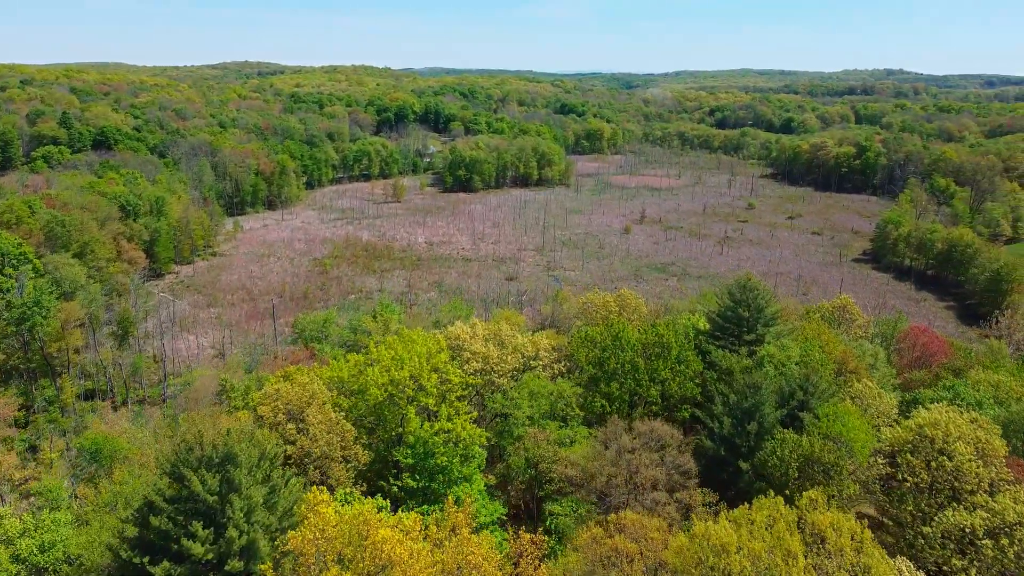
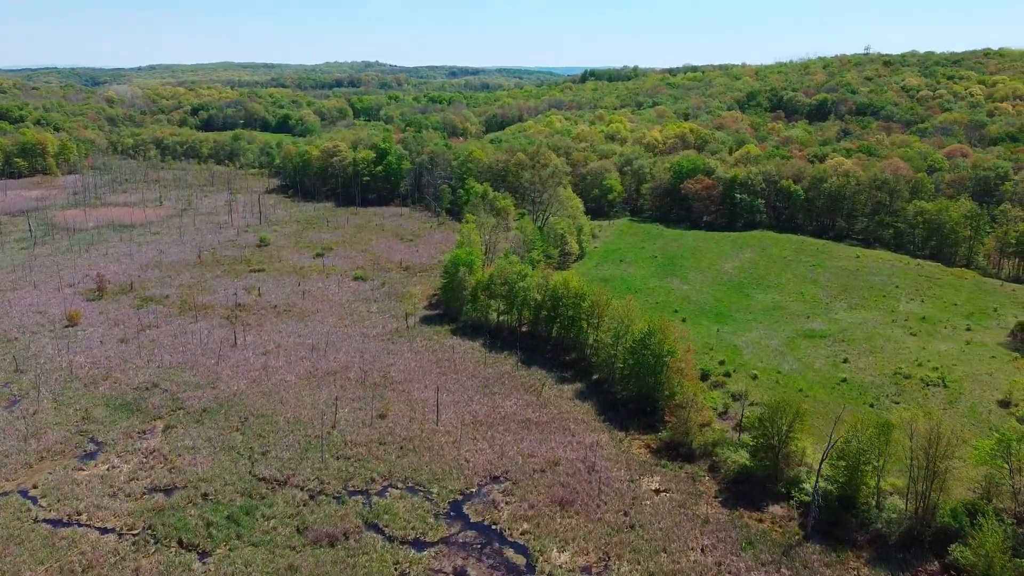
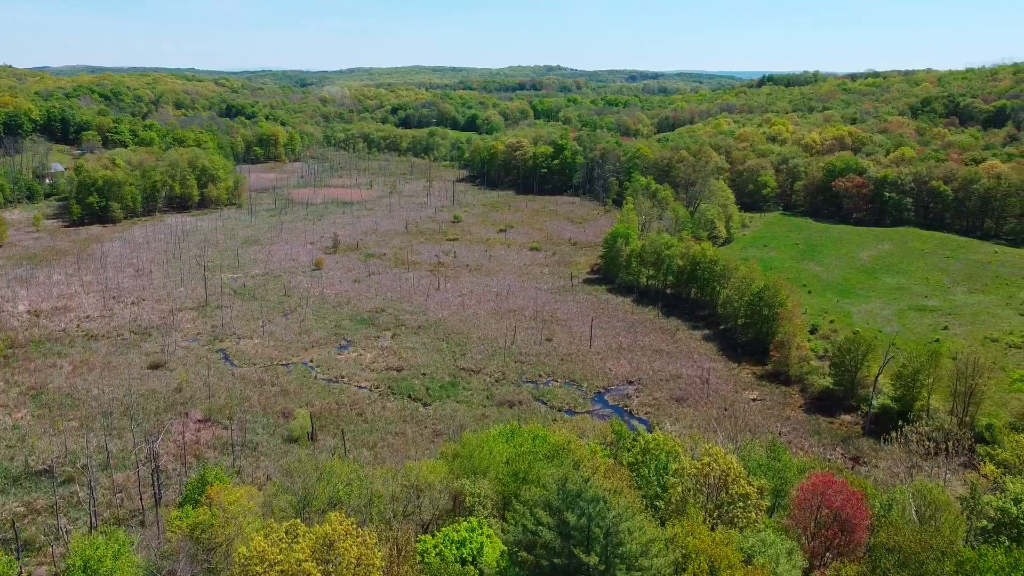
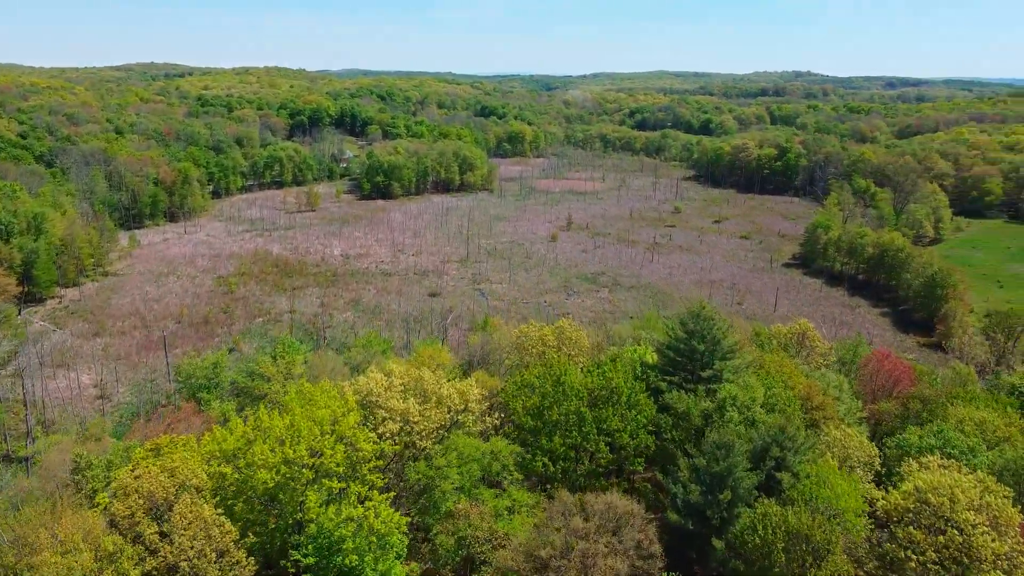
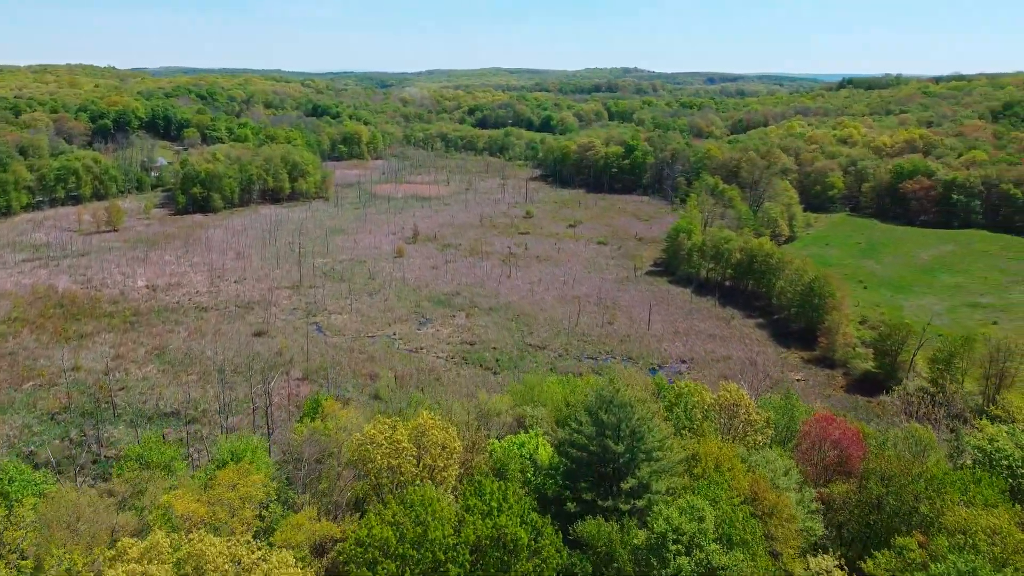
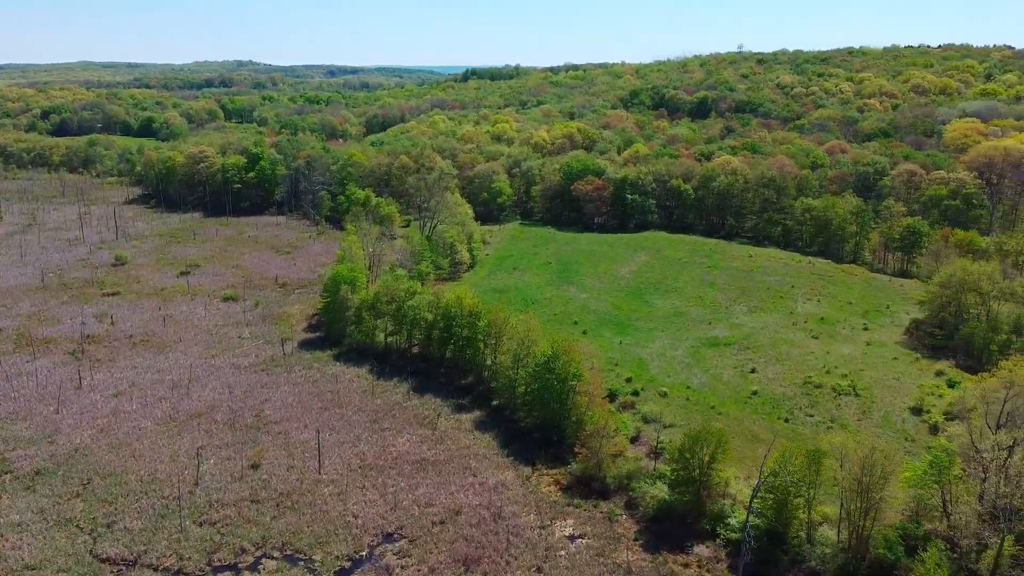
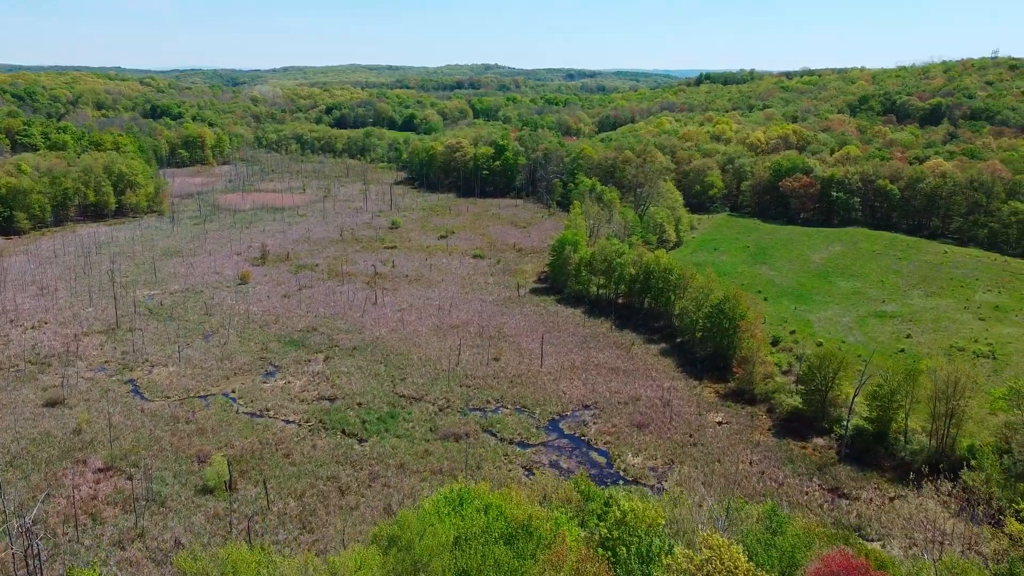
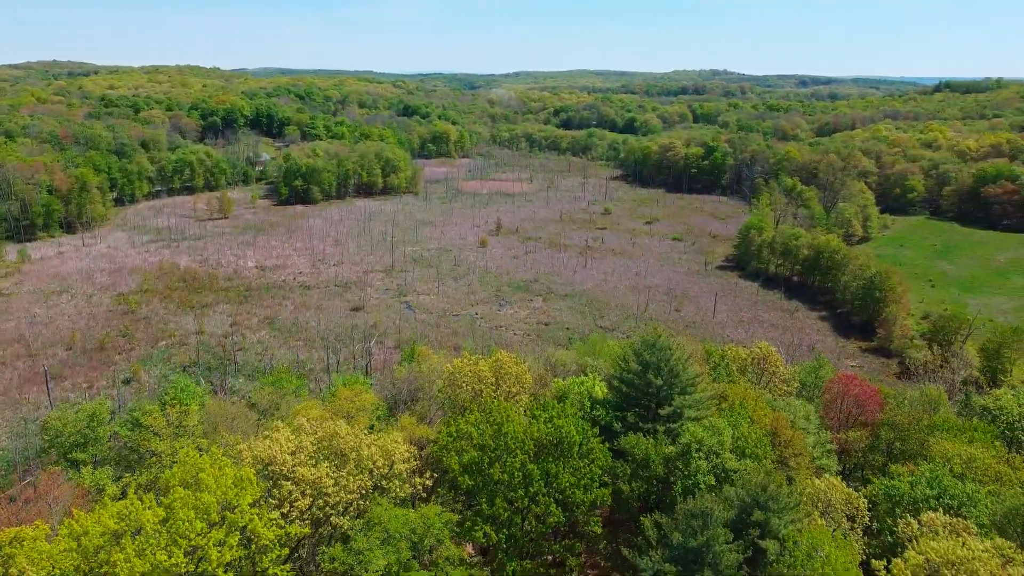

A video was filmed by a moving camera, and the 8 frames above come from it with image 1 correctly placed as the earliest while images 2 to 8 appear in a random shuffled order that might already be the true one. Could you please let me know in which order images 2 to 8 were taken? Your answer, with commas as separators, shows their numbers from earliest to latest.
4, 8, 5, 3, 7, 2, 6
